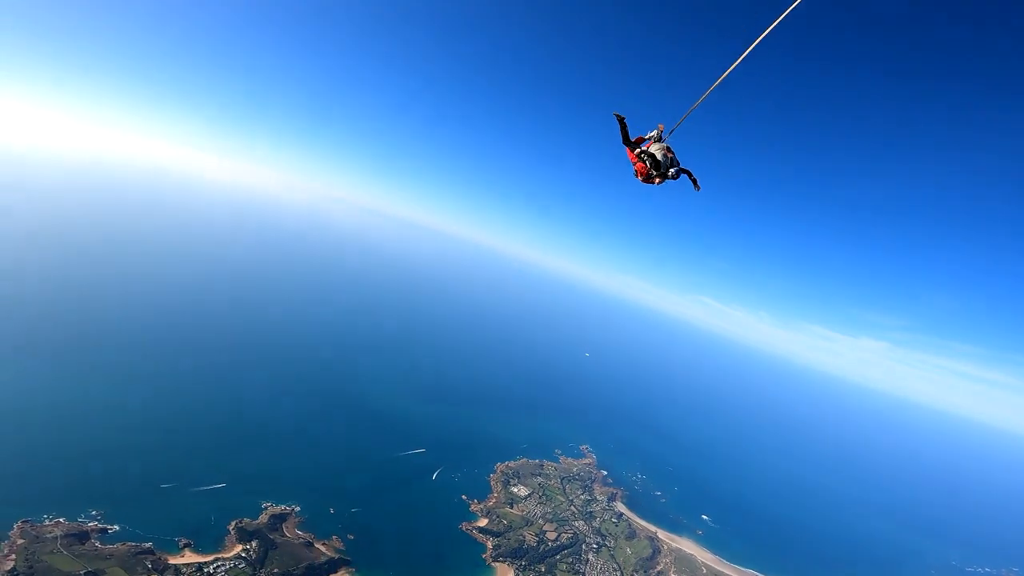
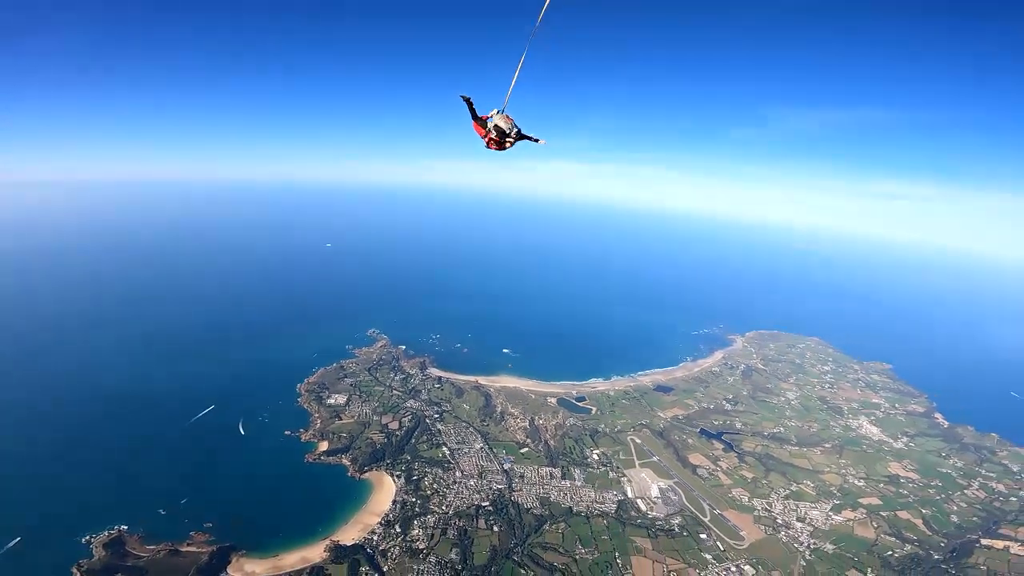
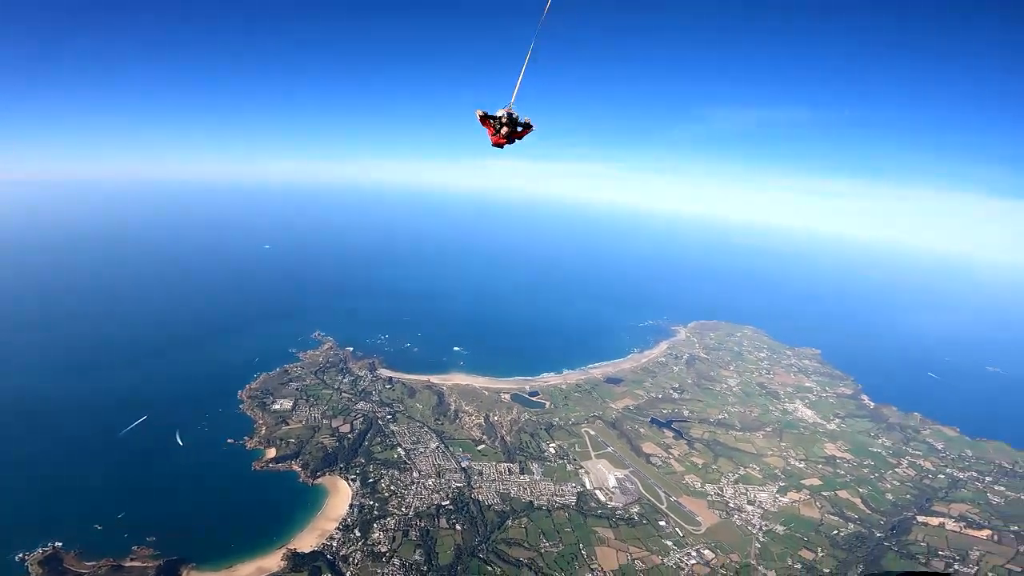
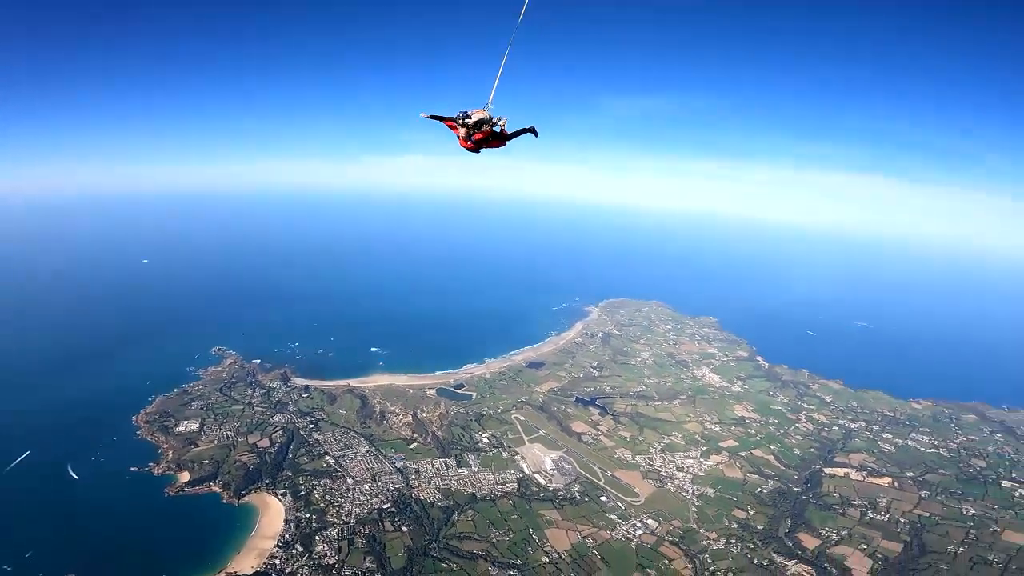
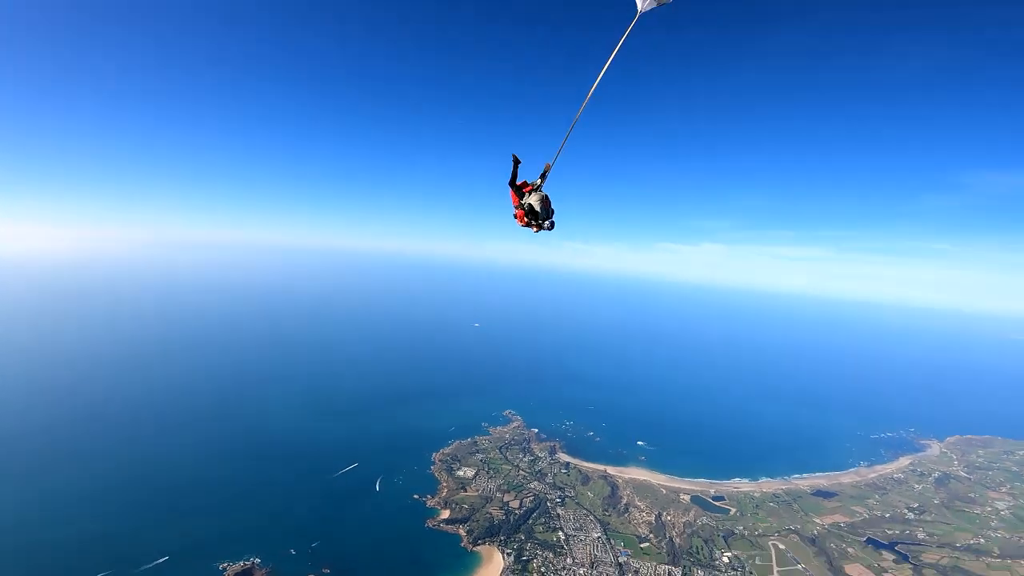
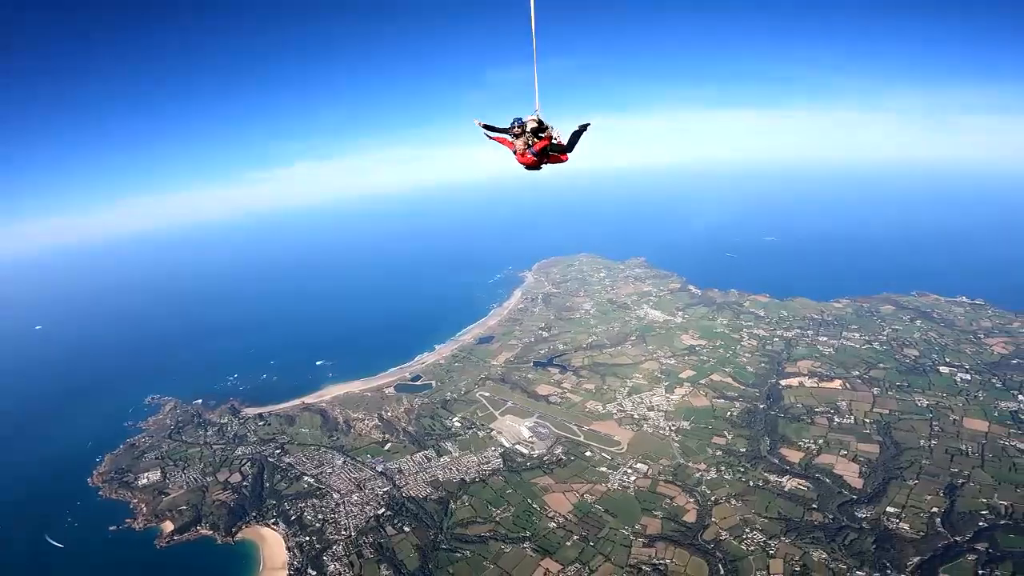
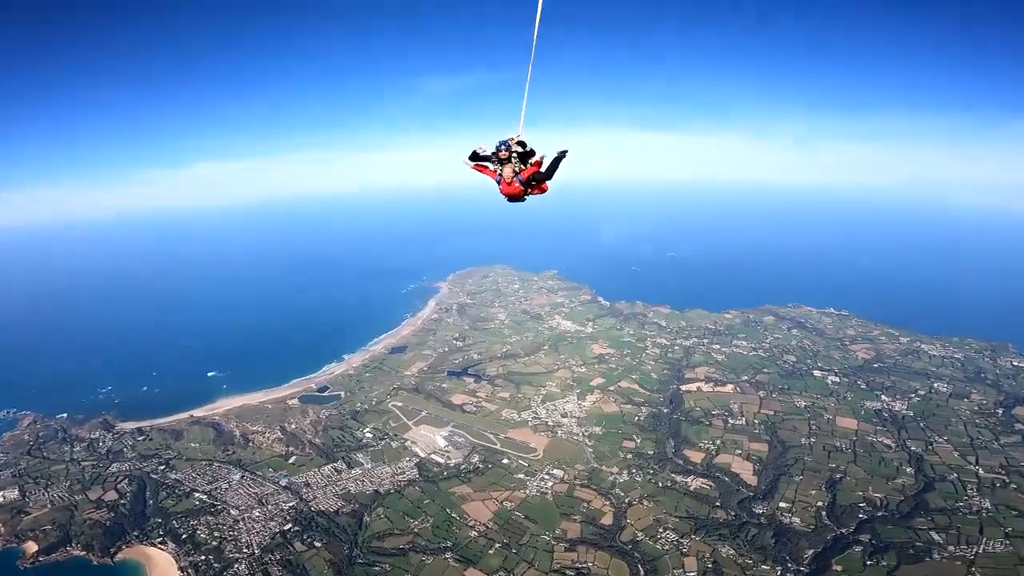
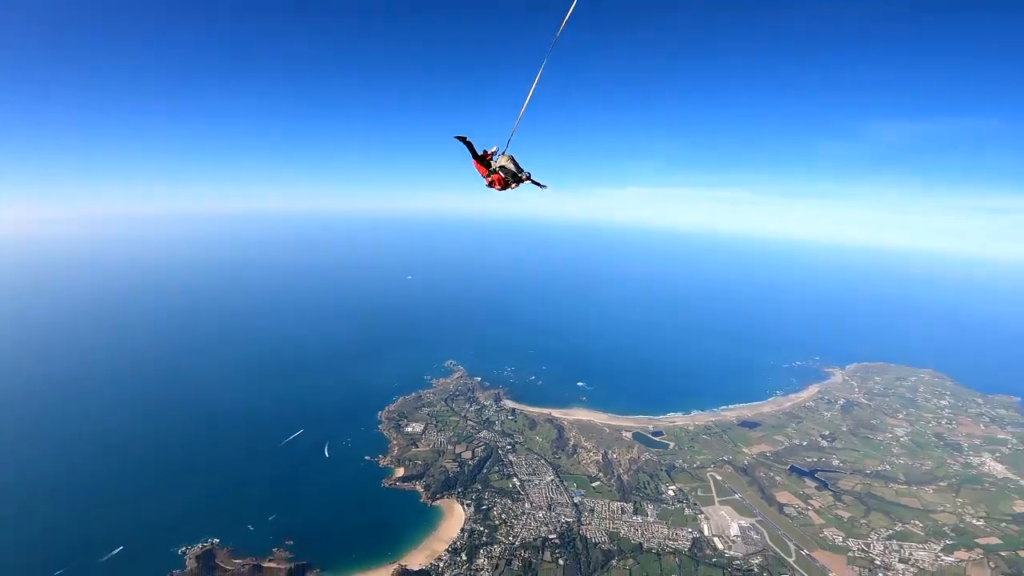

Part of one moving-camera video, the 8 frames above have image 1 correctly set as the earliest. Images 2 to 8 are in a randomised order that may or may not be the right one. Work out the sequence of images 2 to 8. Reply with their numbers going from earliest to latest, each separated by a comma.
5, 8, 2, 3, 4, 6, 7
